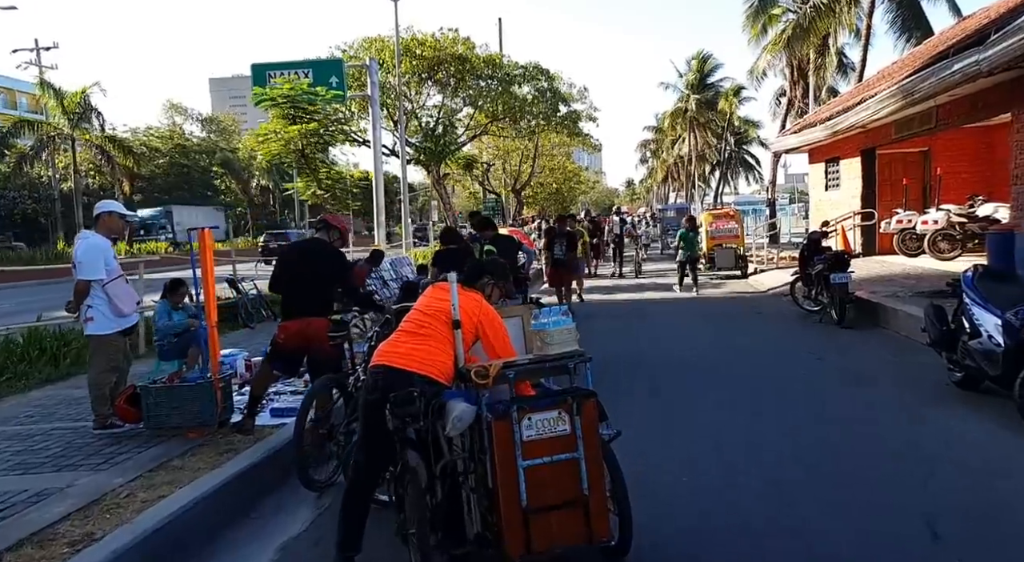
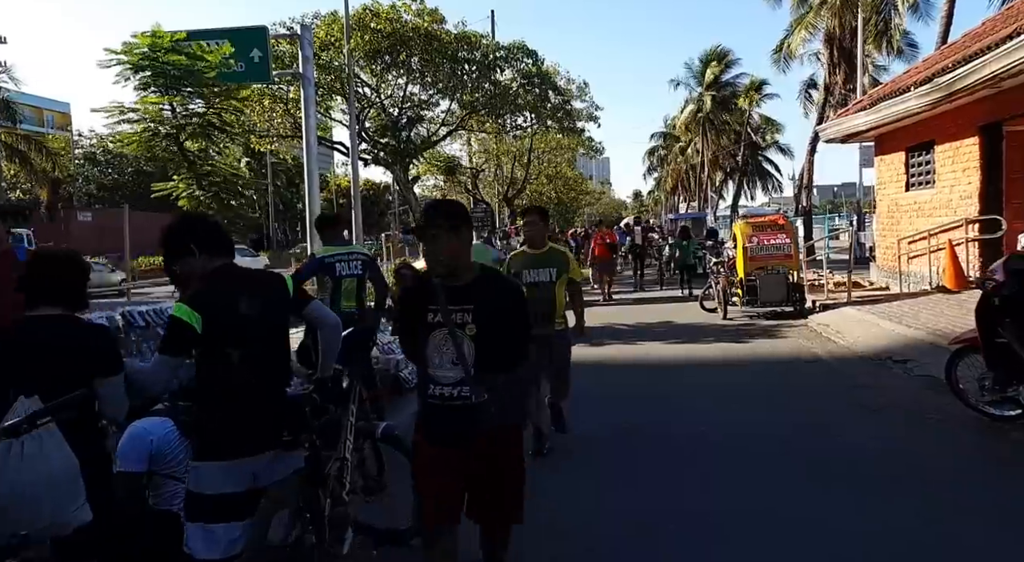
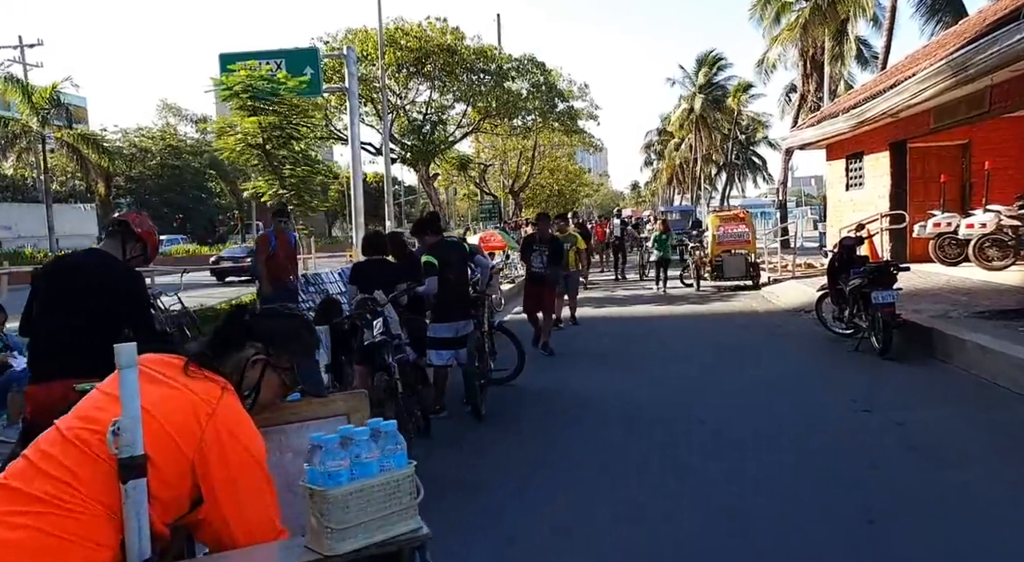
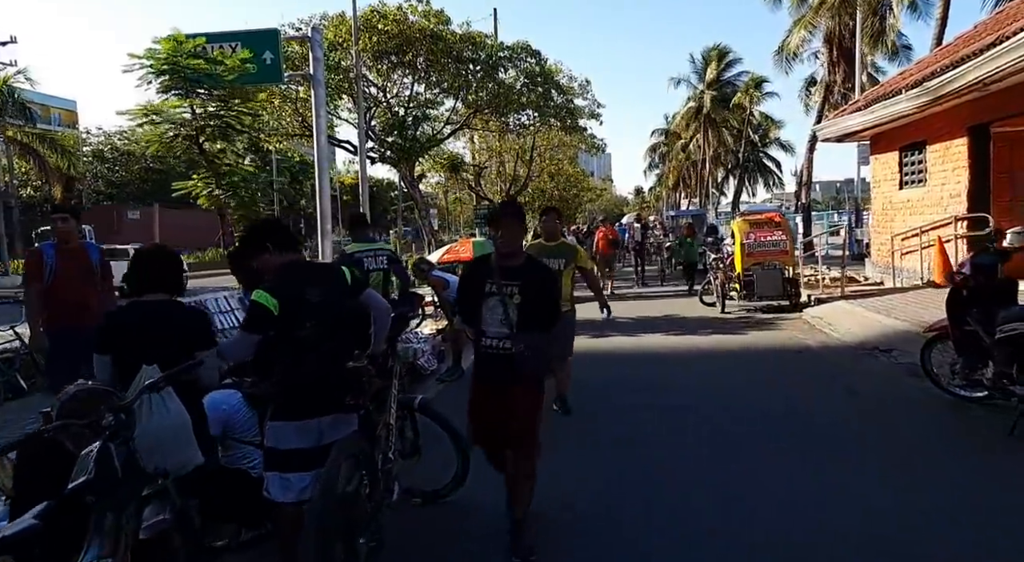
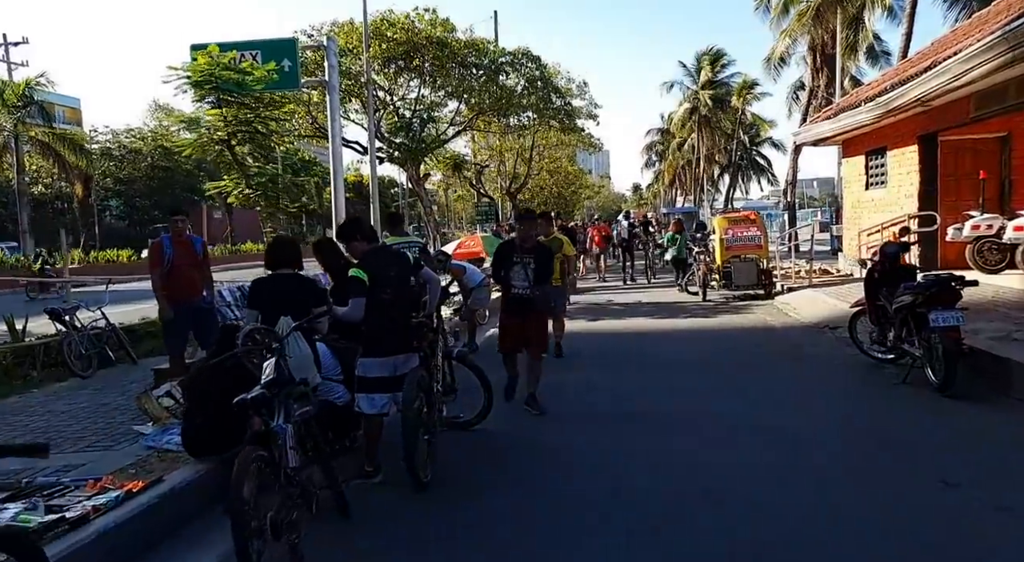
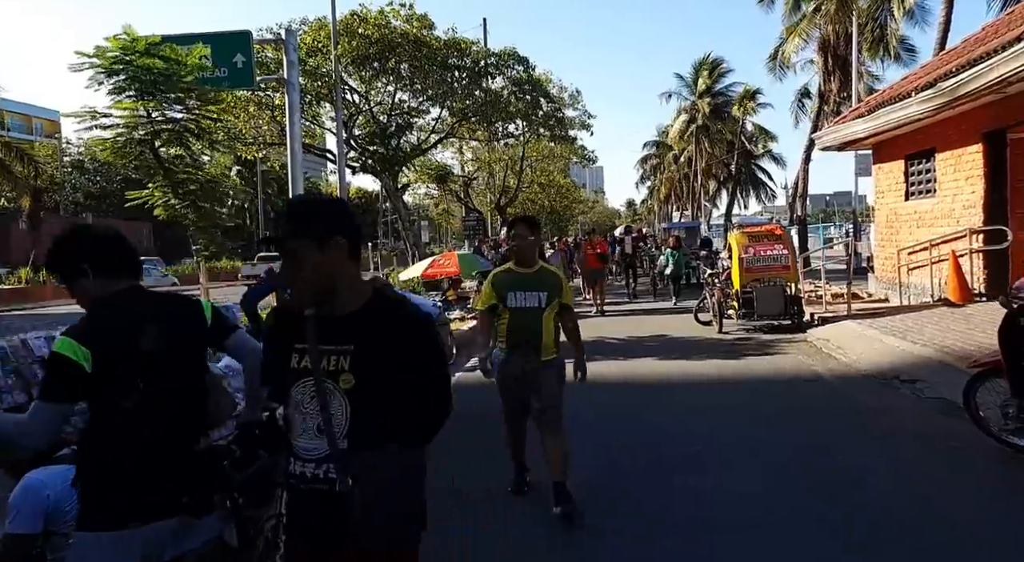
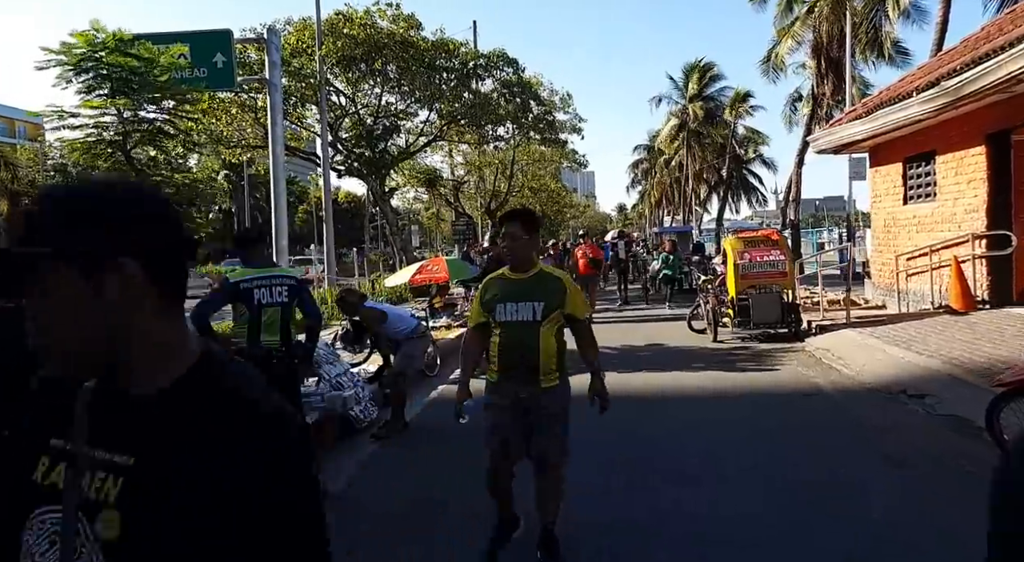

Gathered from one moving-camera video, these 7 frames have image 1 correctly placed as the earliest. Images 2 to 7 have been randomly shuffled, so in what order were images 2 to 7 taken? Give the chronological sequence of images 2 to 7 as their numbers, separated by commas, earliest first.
3, 5, 4, 2, 6, 7
